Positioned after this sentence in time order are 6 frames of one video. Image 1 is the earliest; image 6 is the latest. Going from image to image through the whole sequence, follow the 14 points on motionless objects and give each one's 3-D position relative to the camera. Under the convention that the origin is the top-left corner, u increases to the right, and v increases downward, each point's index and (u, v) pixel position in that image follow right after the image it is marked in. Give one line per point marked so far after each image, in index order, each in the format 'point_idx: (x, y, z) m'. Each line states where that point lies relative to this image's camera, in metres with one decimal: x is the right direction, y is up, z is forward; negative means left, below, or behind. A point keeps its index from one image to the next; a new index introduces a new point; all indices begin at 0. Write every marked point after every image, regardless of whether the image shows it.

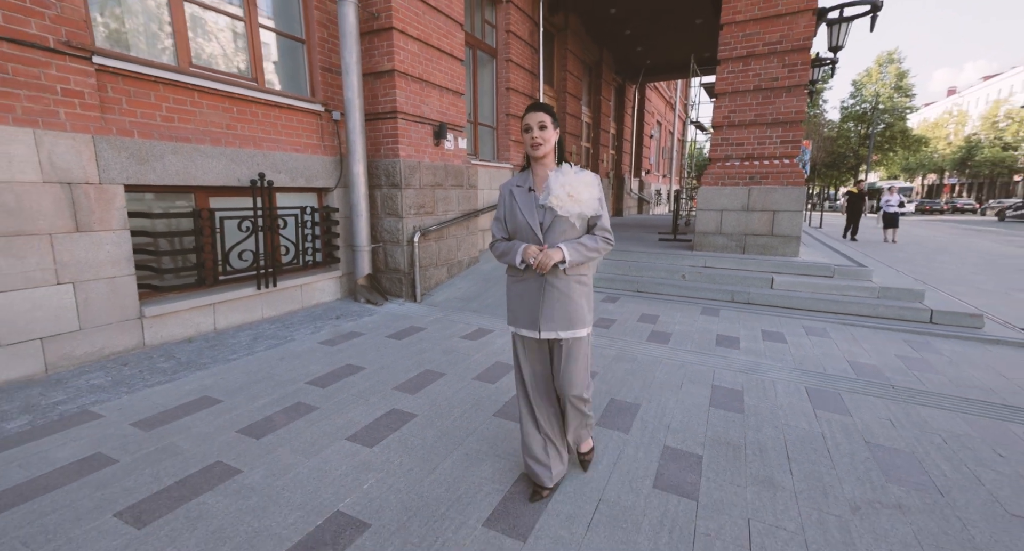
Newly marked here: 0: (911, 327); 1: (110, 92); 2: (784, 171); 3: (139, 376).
0: (+4.4, -0.6, +5.0) m
1: (-3.3, +1.5, +3.8) m
2: (+3.8, +1.5, +6.4) m
3: (-2.9, -0.7, +3.6) m
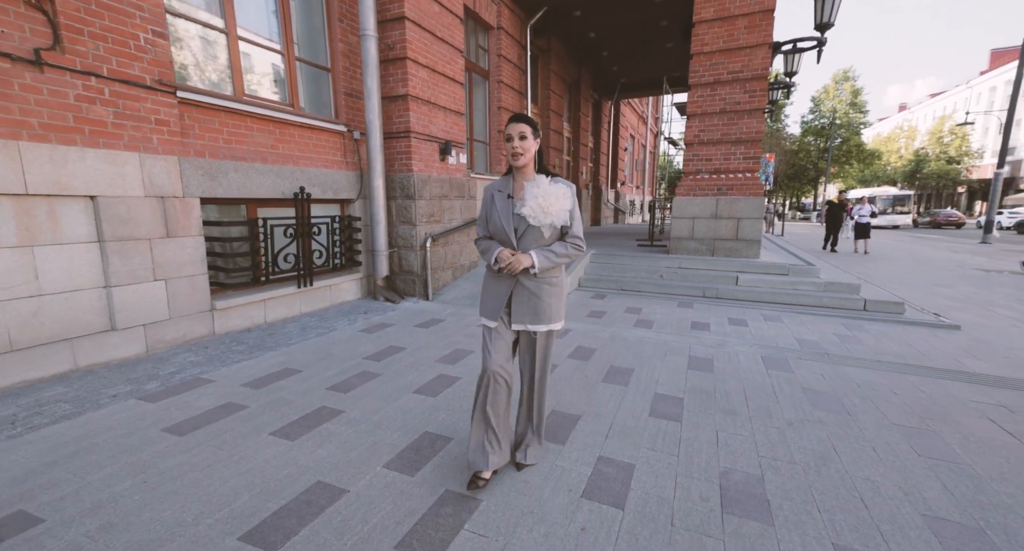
0: (+4.5, -0.5, +6.1) m
1: (-3.1, +1.5, +4.5) m
2: (+3.9, +1.5, +7.6) m
3: (-2.7, -0.7, +4.3) m
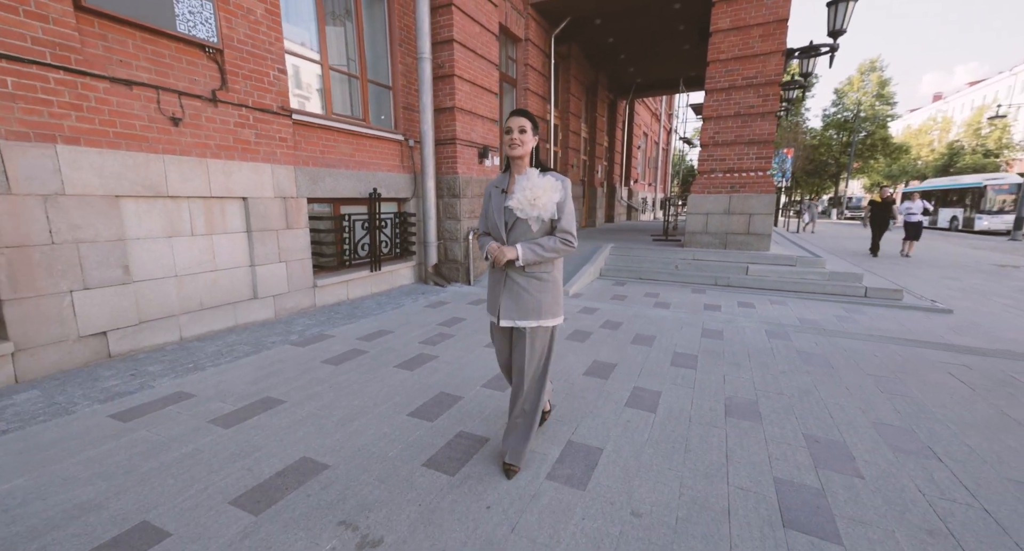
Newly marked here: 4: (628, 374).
0: (+5.1, -0.3, +6.9) m
1: (-2.6, +1.7, +5.7) m
2: (+4.5, +1.7, +8.4) m
3: (-2.1, -0.5, +5.5) m
4: (+1.0, -0.8, +3.9) m
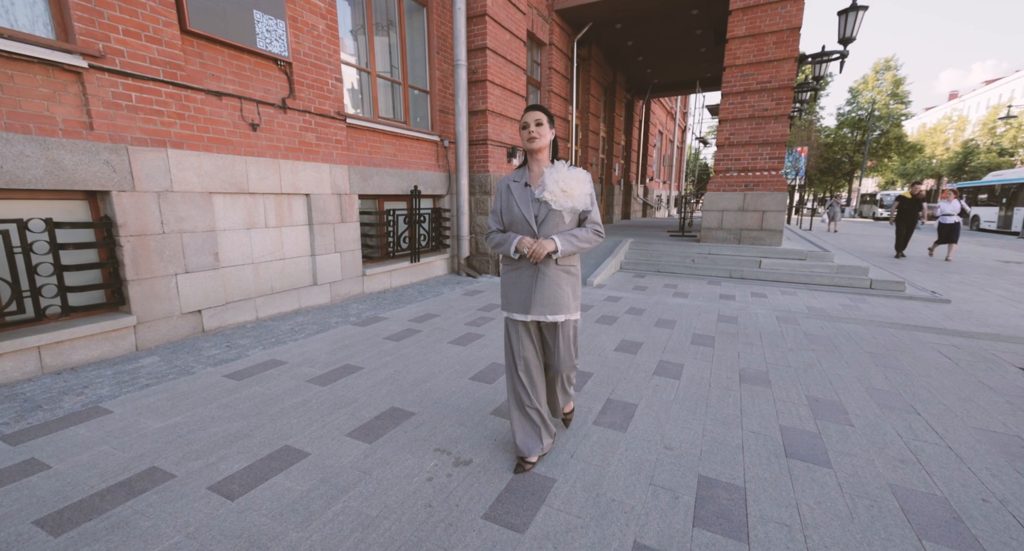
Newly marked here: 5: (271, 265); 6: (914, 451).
0: (+5.5, -0.2, +7.4) m
1: (-2.1, +1.9, +6.3) m
2: (+5.0, +1.8, +8.9) m
3: (-1.7, -0.4, +6.1) m
4: (+1.4, -0.7, +4.4) m
5: (-2.7, +0.1, +5.1) m
6: (+2.3, -1.0, +2.6) m
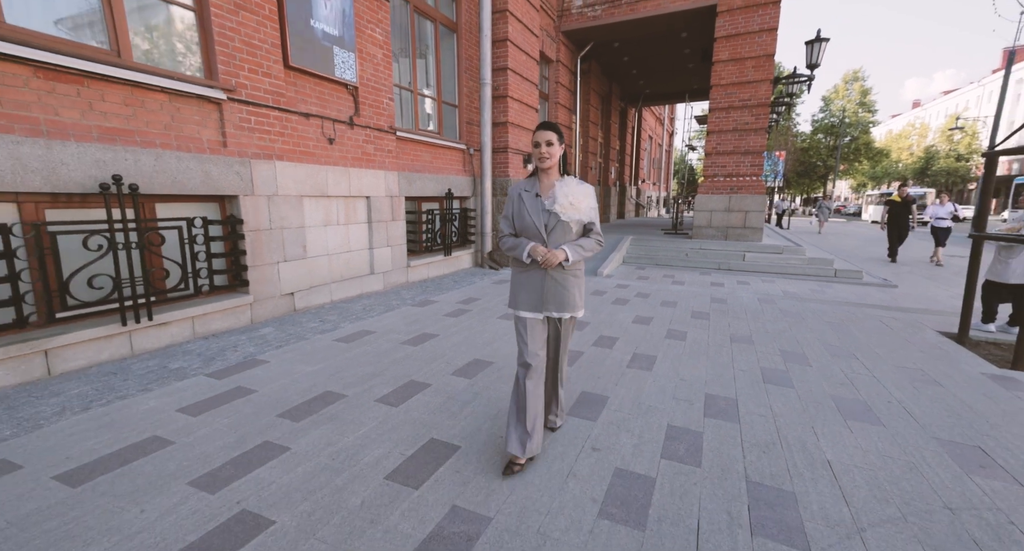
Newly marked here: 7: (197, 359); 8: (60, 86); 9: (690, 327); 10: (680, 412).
0: (+5.9, -0.1, +8.6) m
1: (-1.8, +2.0, +7.3) m
2: (+5.3, +2.0, +10.1) m
3: (-1.3, -0.2, +7.1) m
4: (+1.8, -0.6, +5.5) m
5: (-2.3, +0.3, +6.1) m
6: (+2.8, -0.8, +3.7) m
7: (-2.7, -0.7, +3.9) m
8: (-3.4, +1.4, +3.5) m
9: (+2.1, -0.6, +5.3) m
10: (+1.2, -1.0, +3.2) m
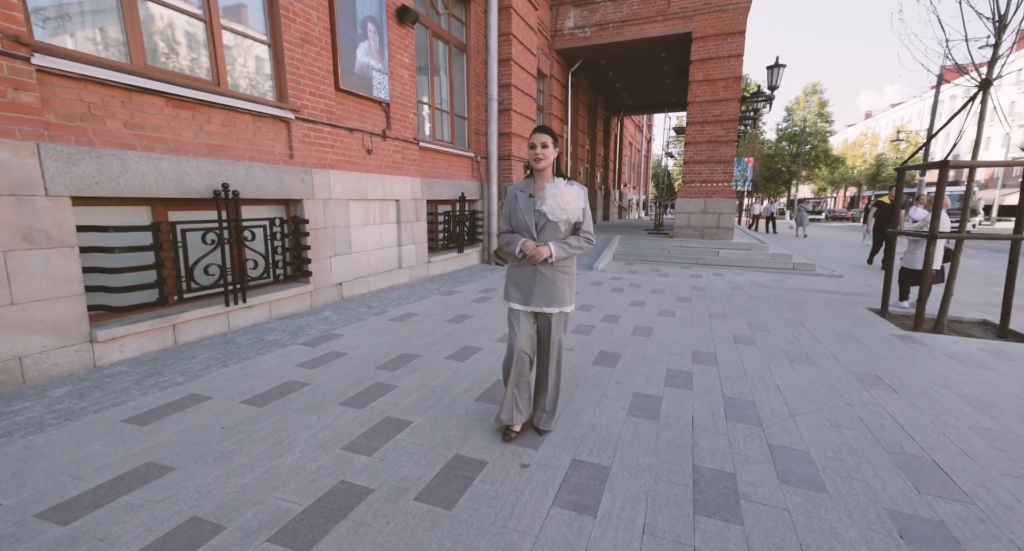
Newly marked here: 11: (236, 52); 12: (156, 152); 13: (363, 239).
0: (+6.0, +0.1, +9.9) m
1: (-1.6, +2.1, +8.2) m
2: (+5.3, +2.1, +11.4) m
3: (-1.2, -0.1, +8.0) m
4: (+2.0, -0.4, +6.6) m
5: (-2.1, +0.4, +7.1) m
6: (+3.1, -0.7, +4.9) m
7: (-2.4, -0.6, +4.8) m
8: (-3.1, +1.5, +4.3) m
9: (+2.3, -0.5, +6.4) m
10: (+1.5, -0.8, +4.3) m
11: (-3.0, +2.4, +5.0) m
12: (-3.2, +1.1, +4.1) m
13: (-2.2, +0.5, +6.7) m
